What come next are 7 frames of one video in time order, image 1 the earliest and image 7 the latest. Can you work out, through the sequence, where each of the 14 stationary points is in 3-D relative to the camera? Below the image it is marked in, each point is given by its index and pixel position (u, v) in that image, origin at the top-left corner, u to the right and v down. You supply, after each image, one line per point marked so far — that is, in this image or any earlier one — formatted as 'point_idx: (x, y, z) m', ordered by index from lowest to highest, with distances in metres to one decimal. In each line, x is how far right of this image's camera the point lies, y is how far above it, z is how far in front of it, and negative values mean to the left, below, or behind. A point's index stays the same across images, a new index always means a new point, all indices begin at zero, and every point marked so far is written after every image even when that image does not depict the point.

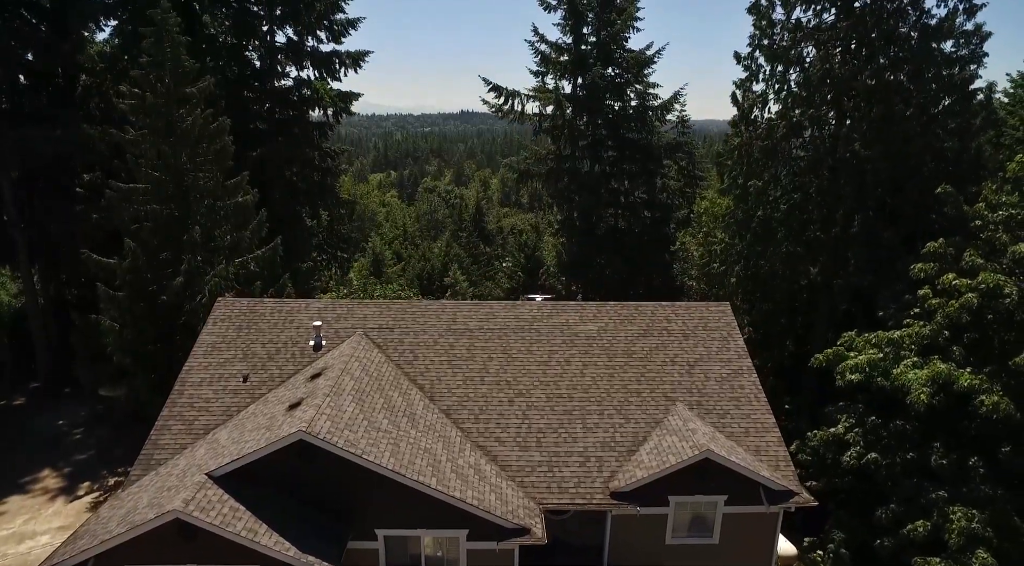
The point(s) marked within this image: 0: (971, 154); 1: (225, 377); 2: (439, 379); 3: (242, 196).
0: (+10.3, +2.9, +17.4) m
1: (-4.8, -1.6, +13.1) m
2: (-1.2, -1.6, +13.1) m
3: (-6.6, +2.1, +19.1) m
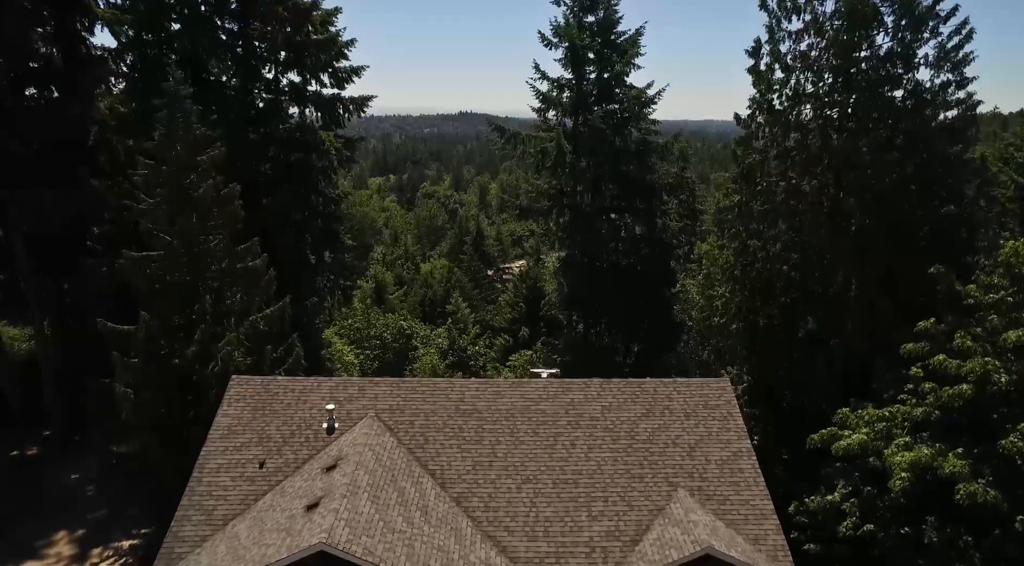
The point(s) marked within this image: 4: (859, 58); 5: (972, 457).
0: (+10.4, +1.4, +17.9) m
1: (-4.7, -3.1, +13.5) m
2: (-1.1, -3.2, +13.5) m
3: (-6.5, +0.6, +19.5) m
4: (+8.3, +5.3, +18.5) m
5: (+8.0, -3.0, +13.5) m
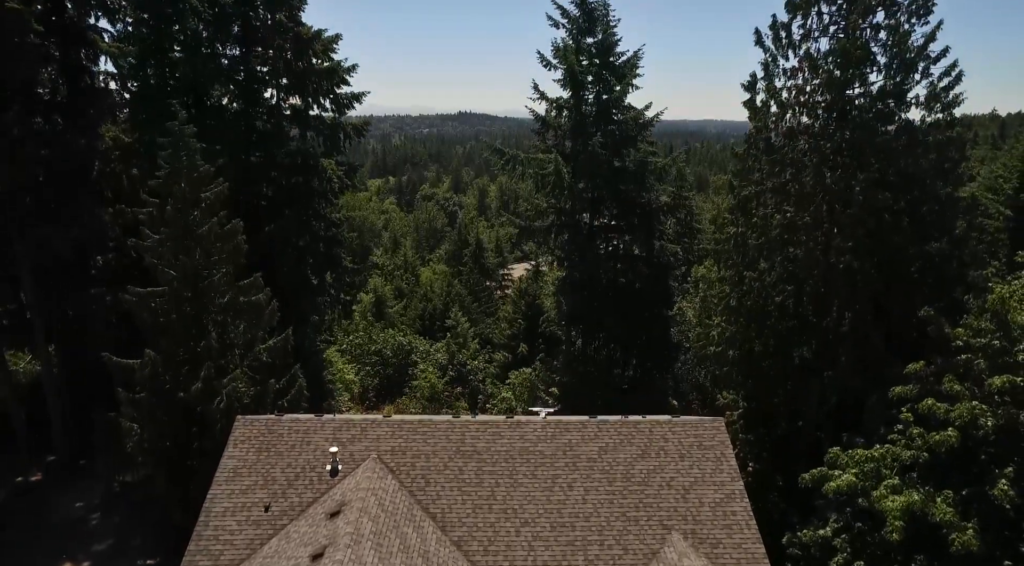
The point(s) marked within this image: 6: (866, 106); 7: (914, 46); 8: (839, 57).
0: (+10.4, +0.6, +18.2) m
1: (-4.7, -4.0, +13.9) m
2: (-1.1, -4.0, +13.9) m
3: (-6.5, -0.3, +19.8) m
4: (+8.2, +4.5, +18.8) m
5: (+7.9, -3.9, +13.9) m
6: (+8.5, +4.3, +18.7) m
7: (+9.4, +5.5, +18.3) m
8: (+7.8, +5.4, +18.6) m
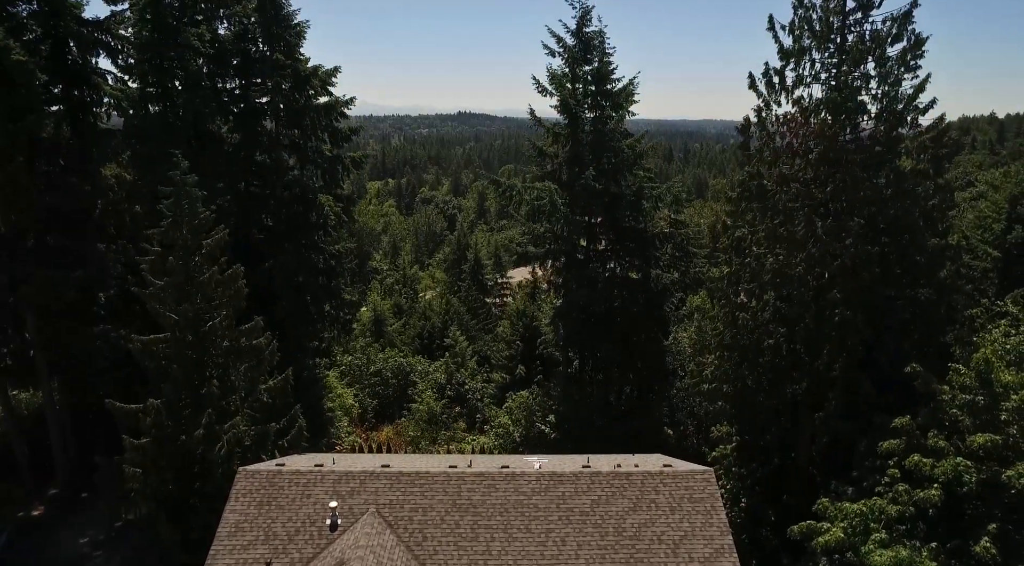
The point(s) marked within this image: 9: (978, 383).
0: (+10.3, -0.5, +18.5) m
1: (-4.8, -5.1, +14.2) m
2: (-1.2, -5.1, +14.2) m
3: (-6.6, -1.3, +20.1) m
4: (+8.2, +3.4, +19.1) m
5: (+7.8, -5.0, +14.2) m
6: (+8.4, +3.2, +19.0) m
7: (+9.3, +4.4, +18.6) m
8: (+7.7, +4.3, +18.9) m
9: (+9.0, -1.9, +15.0) m
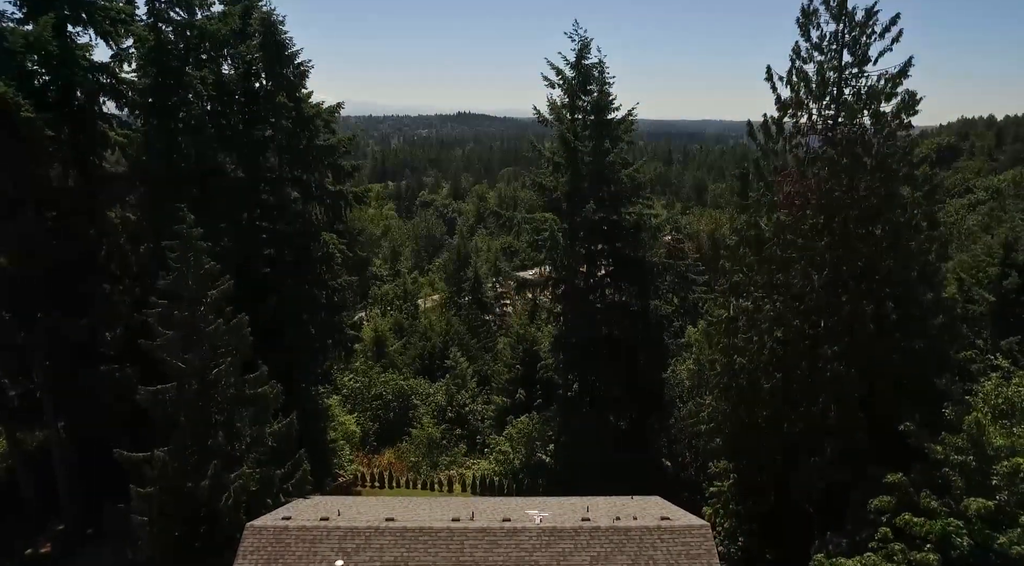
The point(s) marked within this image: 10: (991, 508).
0: (+10.3, -1.8, +18.8) m
1: (-4.8, -6.4, +14.5) m
2: (-1.2, -6.4, +14.6) m
3: (-6.6, -2.6, +20.4) m
4: (+8.2, +2.2, +19.4) m
5: (+7.9, -6.3, +14.6) m
6: (+8.4, +2.0, +19.3) m
7: (+9.3, +3.2, +18.9) m
8: (+7.8, +3.0, +19.1) m
9: (+9.0, -3.2, +15.4) m
10: (+8.8, -4.2, +14.4) m
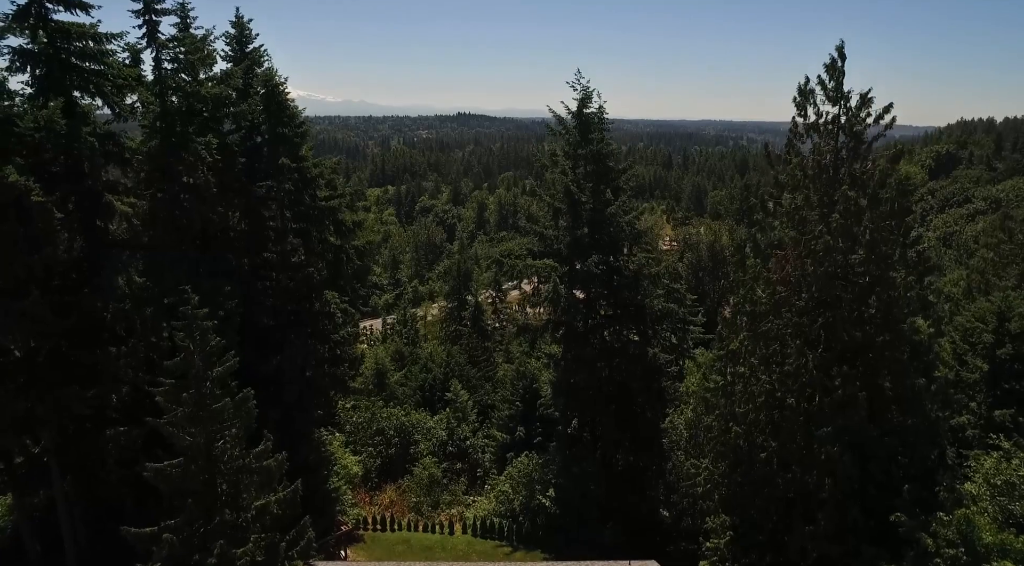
0: (+10.3, -3.7, +19.2) m
1: (-4.8, -8.3, +14.9) m
2: (-1.2, -8.4, +15.0) m
3: (-6.6, -4.5, +20.8) m
4: (+8.2, +0.2, +19.7) m
5: (+7.9, -8.2, +14.9) m
6: (+8.4, 0.0, +19.6) m
7: (+9.4, +1.3, +19.2) m
8: (+7.8, +1.1, +19.4) m
9: (+9.0, -5.1, +15.7) m
10: (+8.8, -6.1, +14.8) m
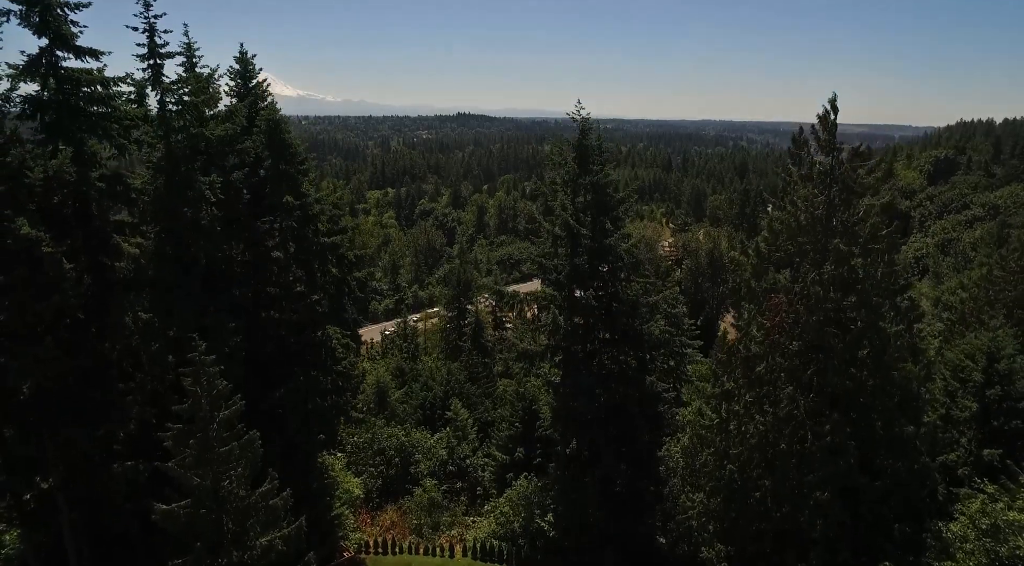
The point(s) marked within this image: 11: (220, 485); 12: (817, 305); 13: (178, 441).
0: (+10.3, -4.9, +19.7) m
1: (-4.8, -9.5, +15.4) m
2: (-1.2, -9.6, +15.5) m
3: (-6.6, -5.6, +21.3) m
4: (+8.2, -0.9, +20.1) m
5: (+7.9, -9.4, +15.5) m
6: (+8.4, -1.1, +20.0) m
7: (+9.3, +0.1, +19.7) m
8: (+7.7, -0.1, +19.9) m
9: (+9.0, -6.3, +16.2) m
10: (+8.8, -7.3, +15.3) m
11: (-7.5, -5.1, +20.0) m
12: (+7.8, -0.4, +20.1) m
13: (-8.6, -3.9, +20.0) m
